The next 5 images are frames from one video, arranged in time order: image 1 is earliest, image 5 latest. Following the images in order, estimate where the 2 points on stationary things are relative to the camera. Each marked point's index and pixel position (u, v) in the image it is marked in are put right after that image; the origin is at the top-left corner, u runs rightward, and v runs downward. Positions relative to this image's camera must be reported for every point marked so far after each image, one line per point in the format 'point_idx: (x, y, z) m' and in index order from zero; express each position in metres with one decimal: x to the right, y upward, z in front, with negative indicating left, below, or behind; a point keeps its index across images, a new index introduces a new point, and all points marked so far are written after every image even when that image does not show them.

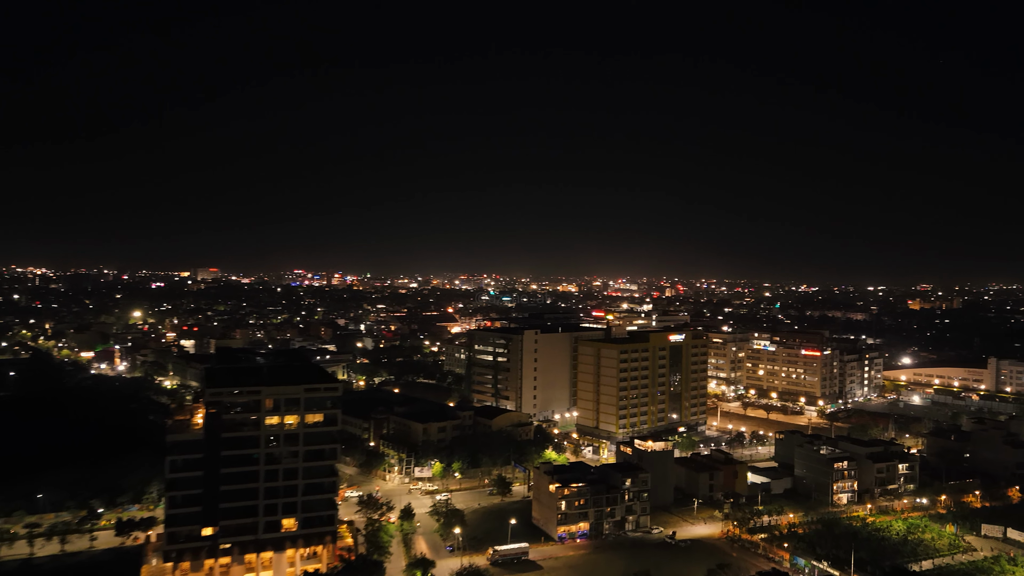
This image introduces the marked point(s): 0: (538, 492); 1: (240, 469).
0: (+0.6, -5.0, +18.6) m
1: (-5.0, -3.3, +13.6) m
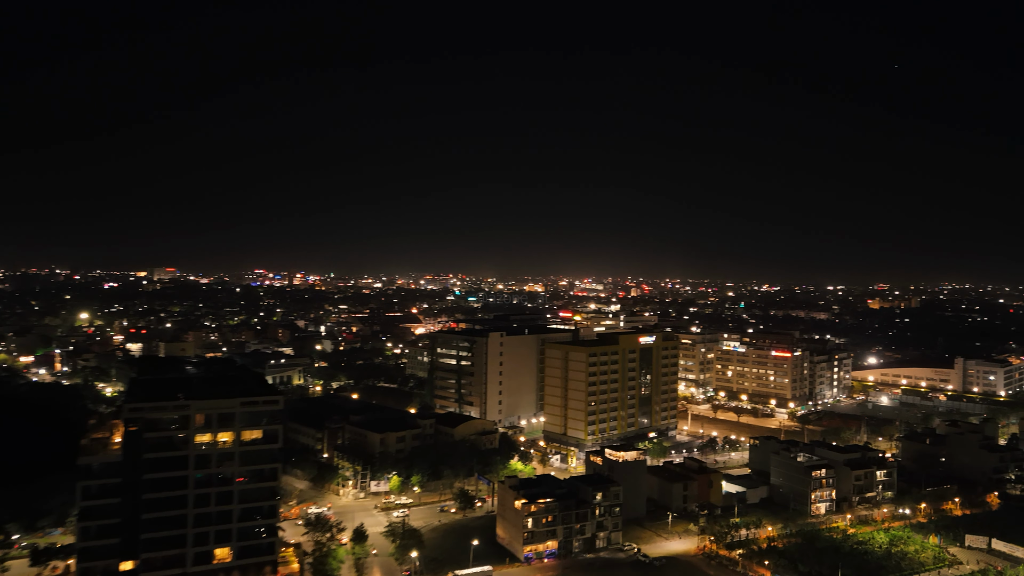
0: (-0.2, -5.0, +17.2) m
1: (-5.6, -3.3, +12.1) m
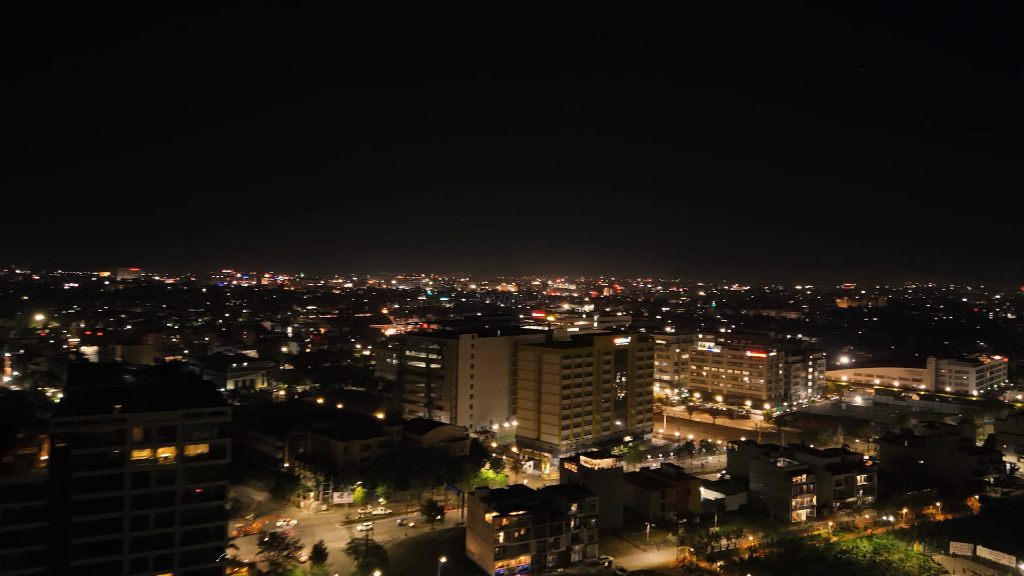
0: (-0.8, -5.1, +16.3) m
1: (-6.0, -3.3, +11.0) m
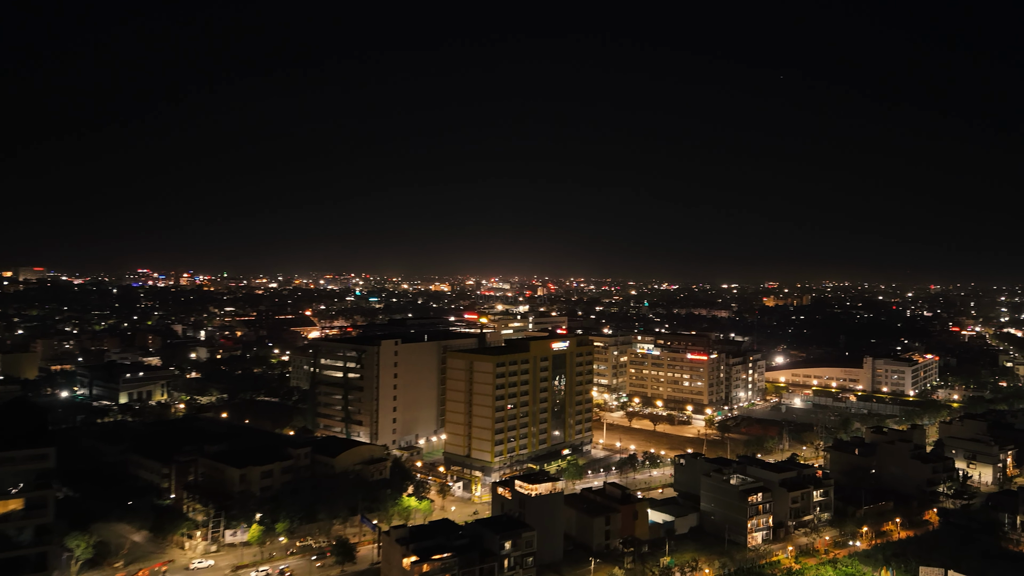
0: (-2.3, -5.1, +13.7) m
1: (-7.0, -3.4, +7.9) m
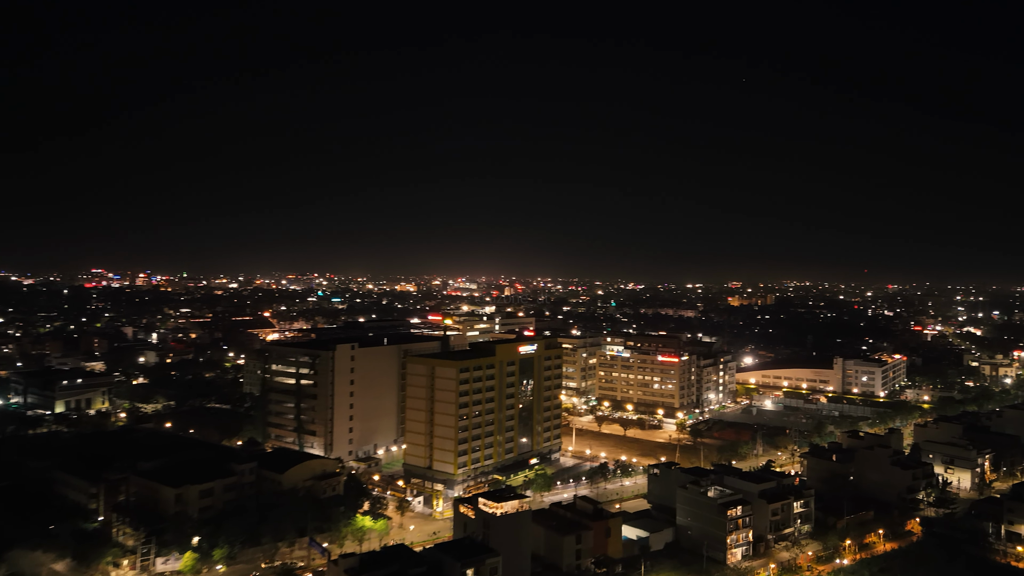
0: (-2.9, -5.1, +12.3) m
1: (-7.3, -3.4, +6.3) m
